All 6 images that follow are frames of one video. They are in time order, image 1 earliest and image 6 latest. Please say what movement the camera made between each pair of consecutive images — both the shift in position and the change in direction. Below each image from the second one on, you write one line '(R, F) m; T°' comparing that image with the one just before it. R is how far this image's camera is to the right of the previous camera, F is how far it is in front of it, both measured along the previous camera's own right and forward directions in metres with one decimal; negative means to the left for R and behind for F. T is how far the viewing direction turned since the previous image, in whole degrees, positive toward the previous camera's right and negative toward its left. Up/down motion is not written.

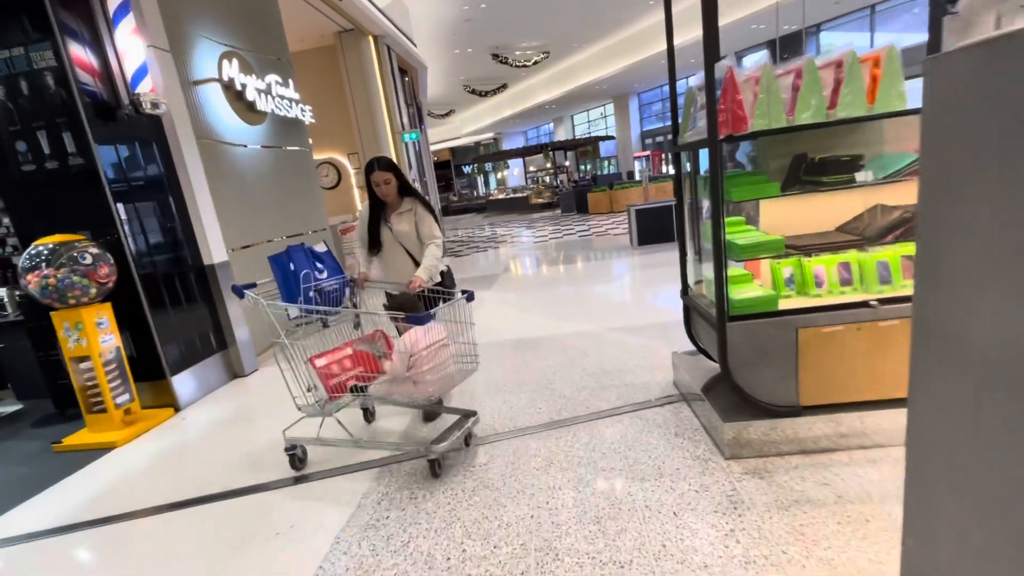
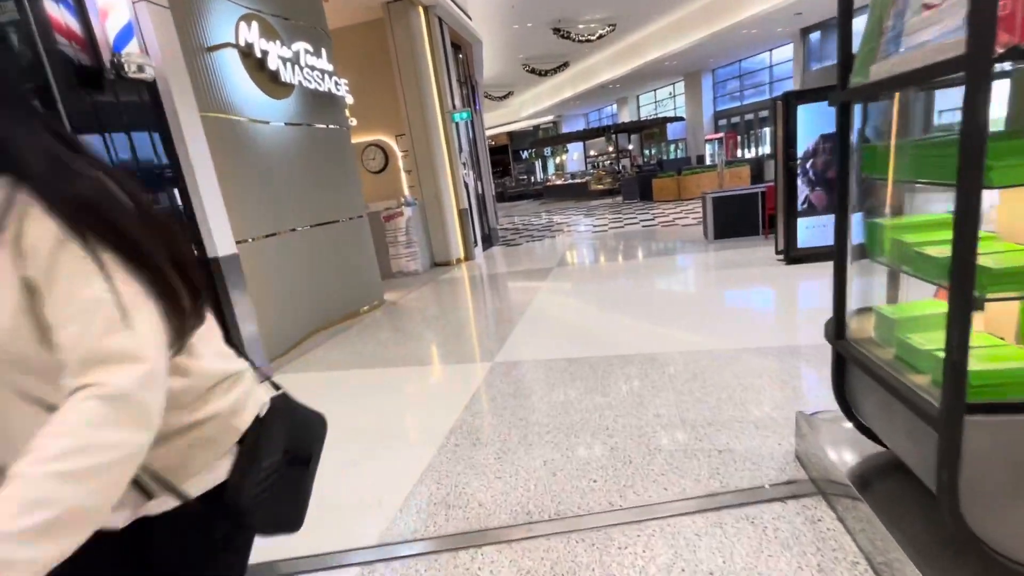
(0.0, +0.7) m; -7°
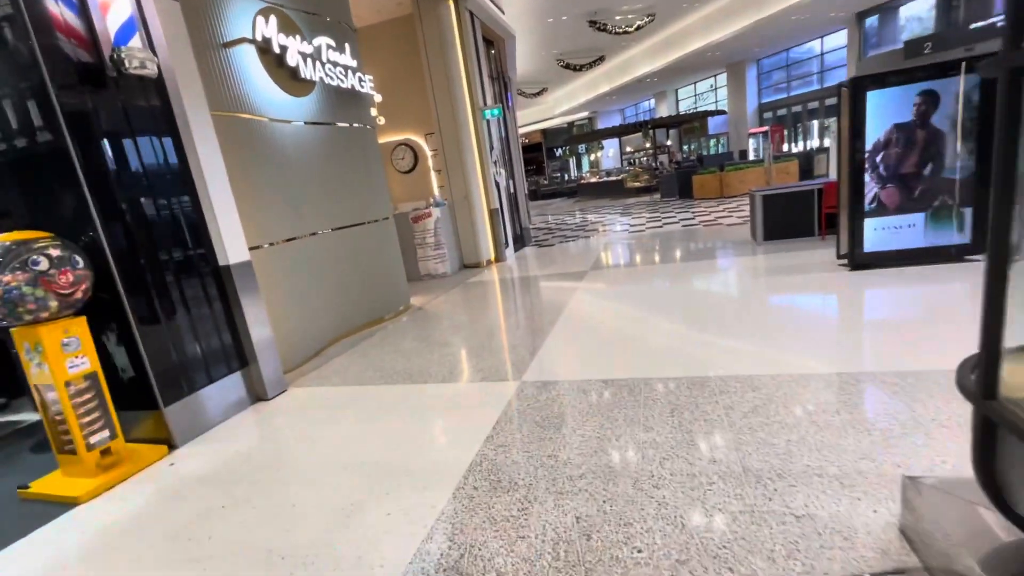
(0.0, +0.3) m; -4°
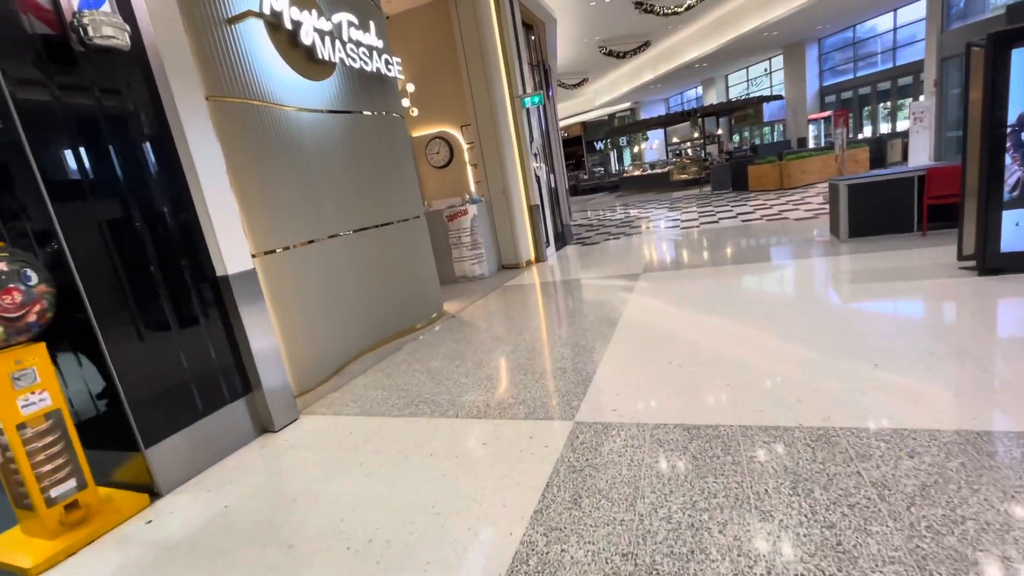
(-0.1, +0.5) m; -5°
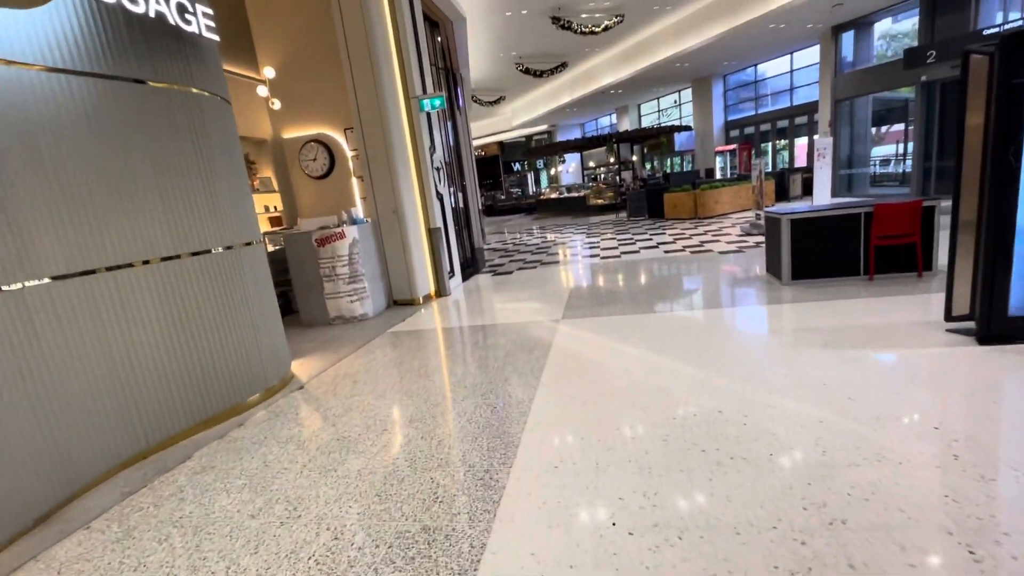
(+0.3, +1.2) m; +10°
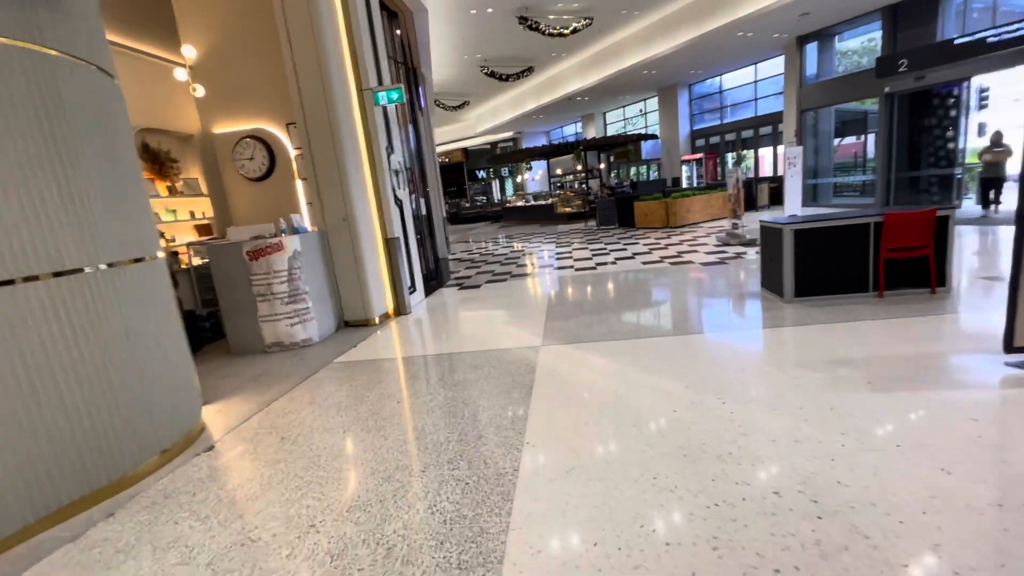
(0.0, +0.6) m; +4°
